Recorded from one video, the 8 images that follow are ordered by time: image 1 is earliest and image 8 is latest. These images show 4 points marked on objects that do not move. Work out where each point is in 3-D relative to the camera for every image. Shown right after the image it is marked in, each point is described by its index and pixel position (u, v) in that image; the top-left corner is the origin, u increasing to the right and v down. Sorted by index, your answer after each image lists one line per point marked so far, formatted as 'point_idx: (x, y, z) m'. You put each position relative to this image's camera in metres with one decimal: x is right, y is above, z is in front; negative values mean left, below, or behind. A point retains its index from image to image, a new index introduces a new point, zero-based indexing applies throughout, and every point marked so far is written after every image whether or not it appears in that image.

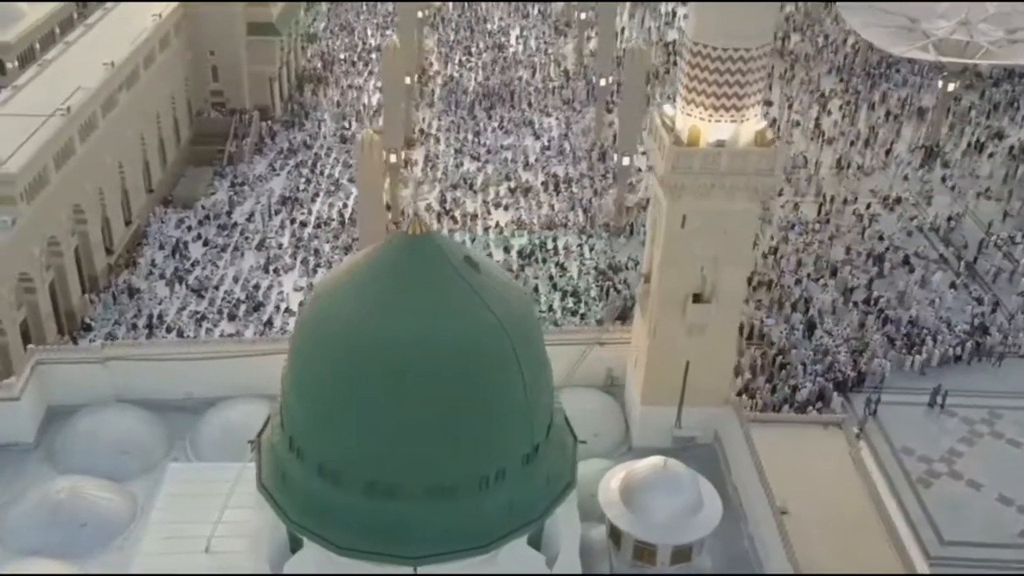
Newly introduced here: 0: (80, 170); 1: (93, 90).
0: (-7.3, +2.1, +18.4) m
1: (-7.3, +3.6, +18.8) m
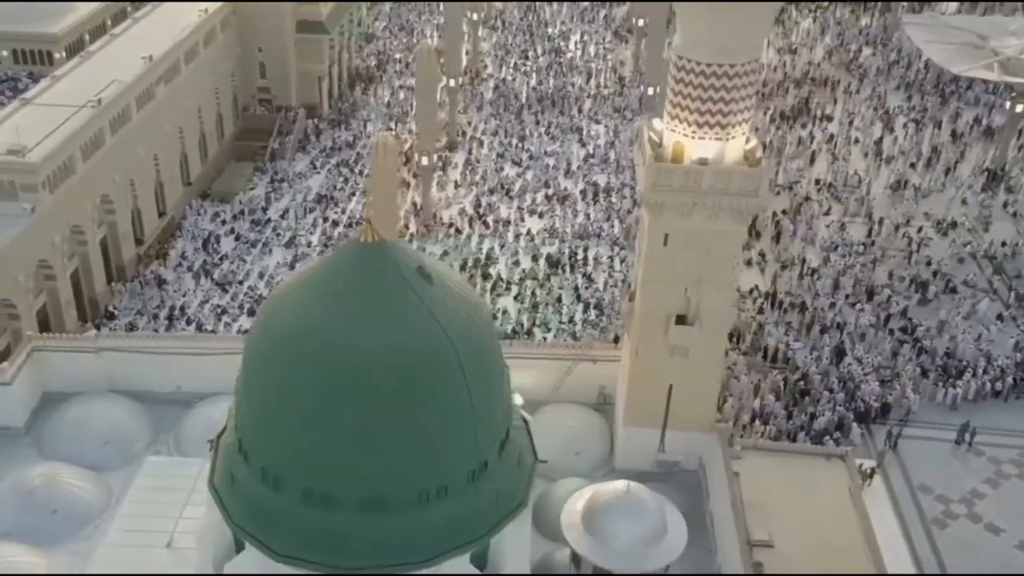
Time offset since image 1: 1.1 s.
0: (-7.0, +2.3, +18.8) m
1: (-6.8, +3.7, +19.2) m
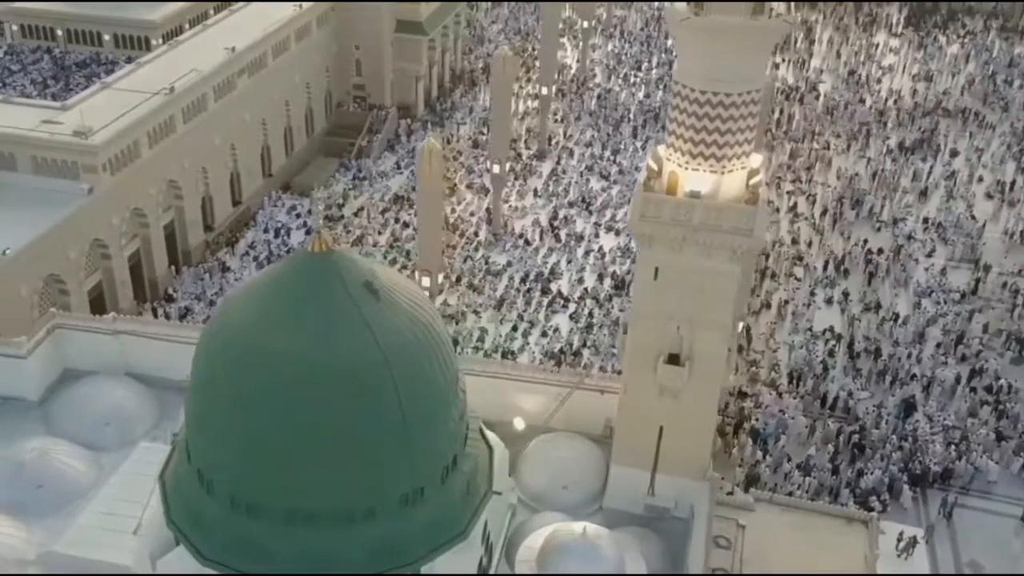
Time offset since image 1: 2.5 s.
0: (-6.0, +2.6, +19.4) m
1: (-5.6, +4.0, +19.7) m
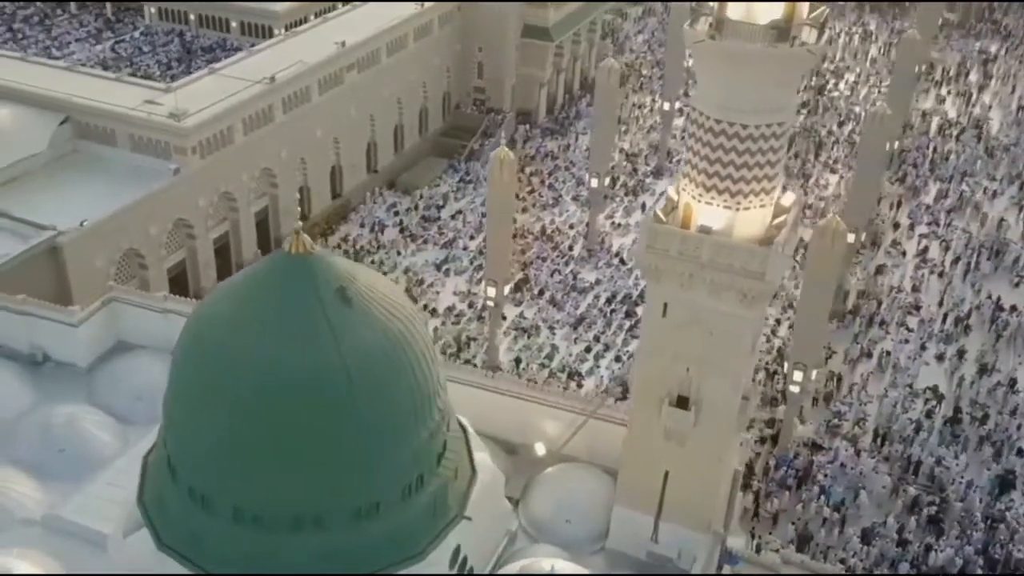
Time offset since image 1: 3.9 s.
0: (-4.3, +2.8, +19.8) m
1: (-3.8, +4.2, +20.0) m
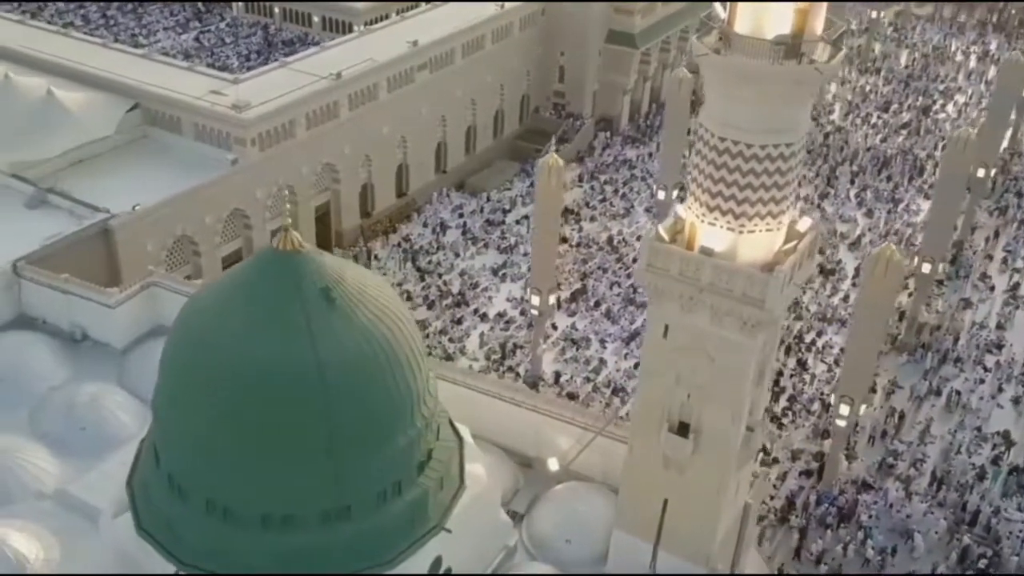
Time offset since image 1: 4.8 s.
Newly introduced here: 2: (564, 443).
0: (-3.1, +2.9, +19.9) m
1: (-2.5, +4.3, +20.1) m
2: (+0.6, -2.0, +13.7) m
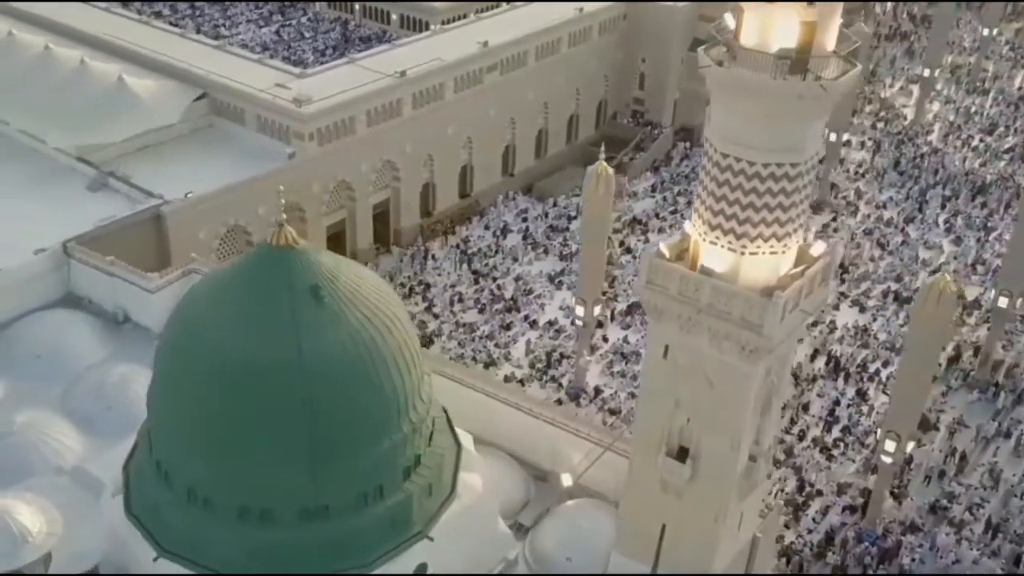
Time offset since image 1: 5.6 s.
0: (-2.0, +2.9, +20.0) m
1: (-1.2, +4.3, +20.1) m
2: (+0.8, -2.1, +13.4) m
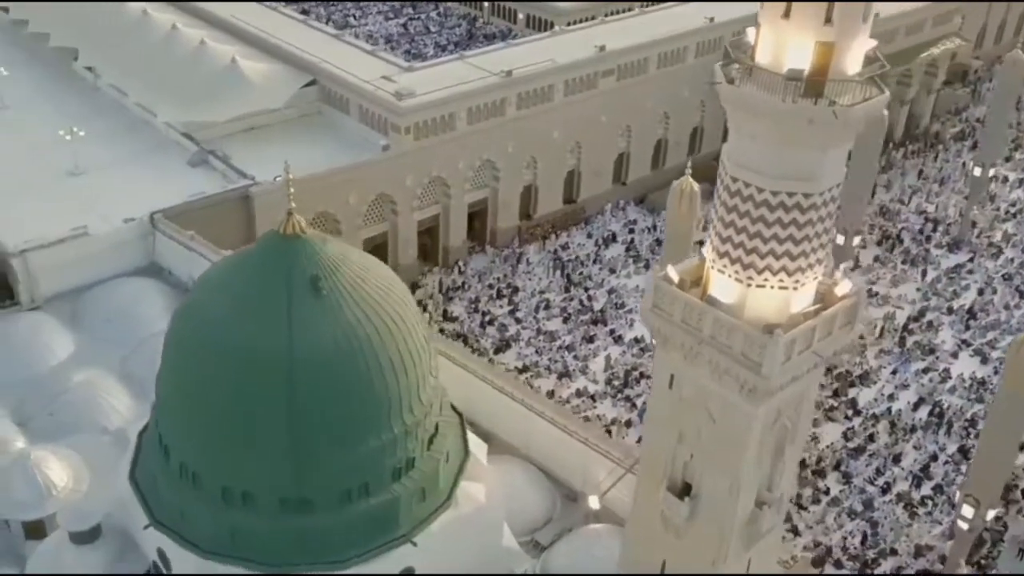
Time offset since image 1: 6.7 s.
0: (0.0, +2.9, +19.8) m
1: (+0.9, +4.2, +19.8) m
2: (+1.2, -2.3, +12.8) m
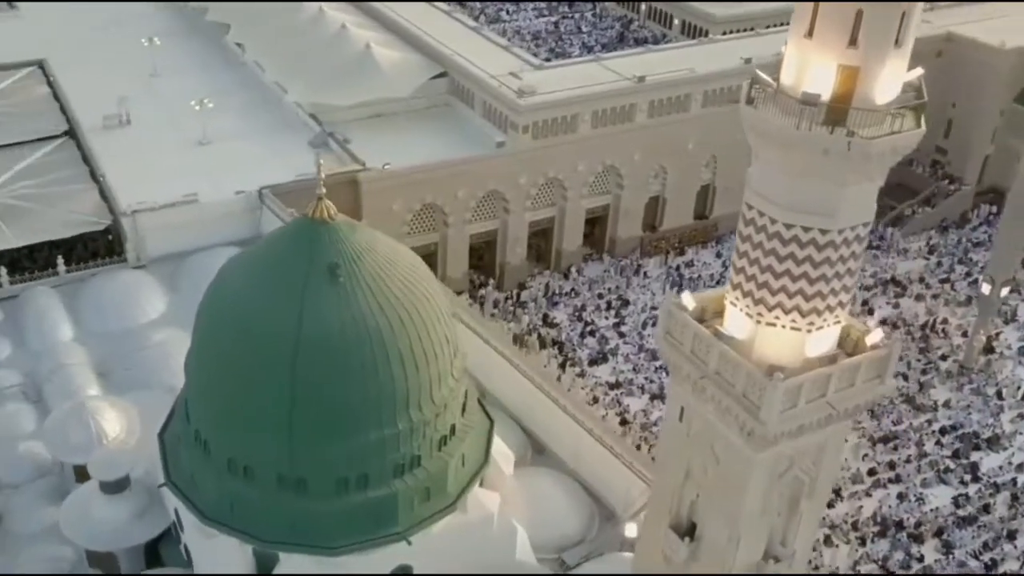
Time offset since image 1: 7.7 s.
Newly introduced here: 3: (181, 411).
0: (+2.3, +2.7, +19.1) m
1: (+3.3, +3.8, +19.0) m
2: (+1.6, -2.6, +12.1) m
3: (-3.4, -1.3, +11.0) m
